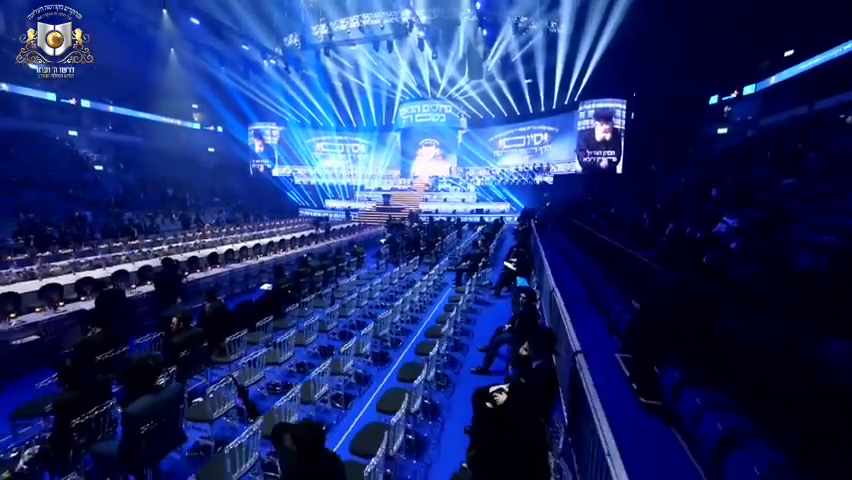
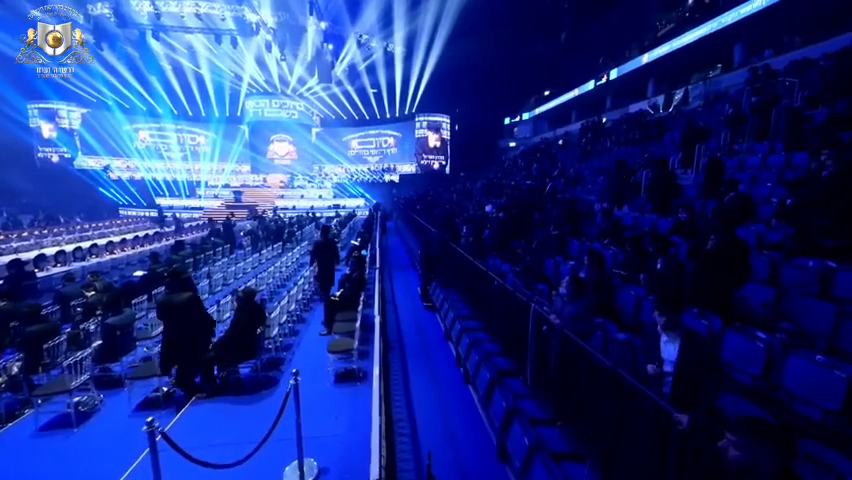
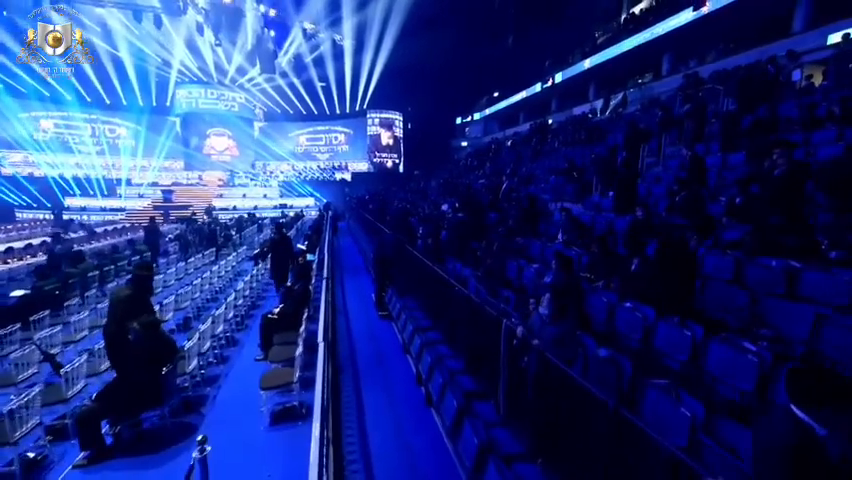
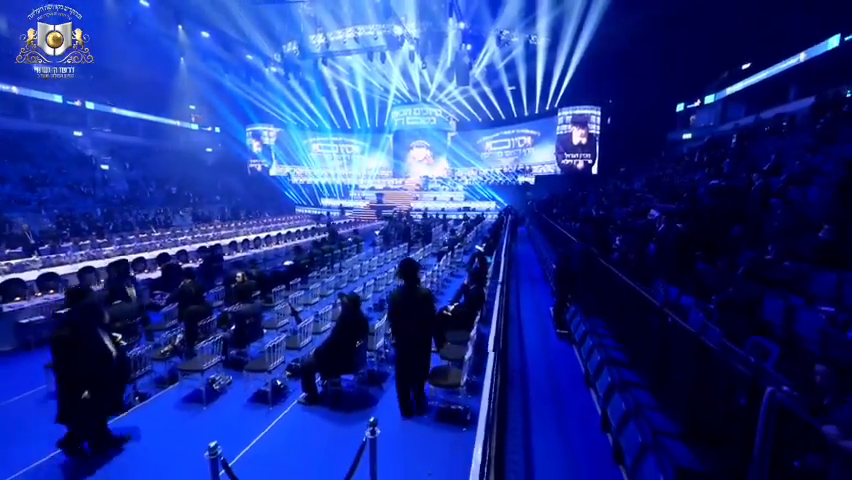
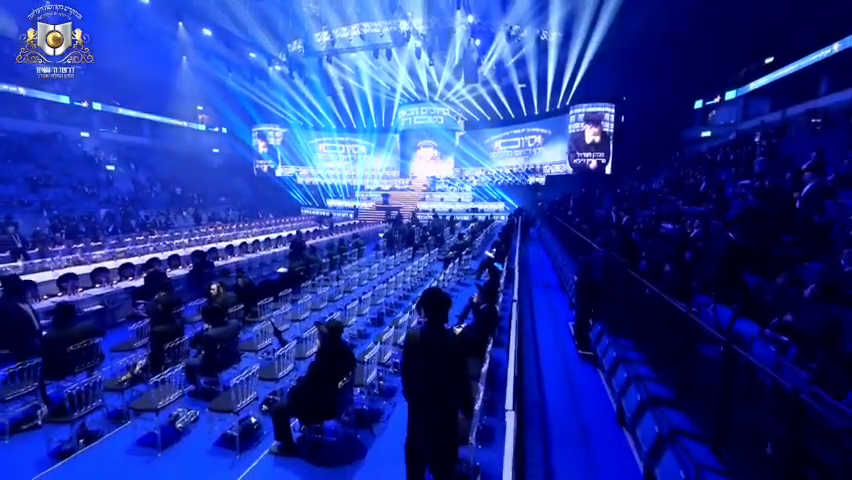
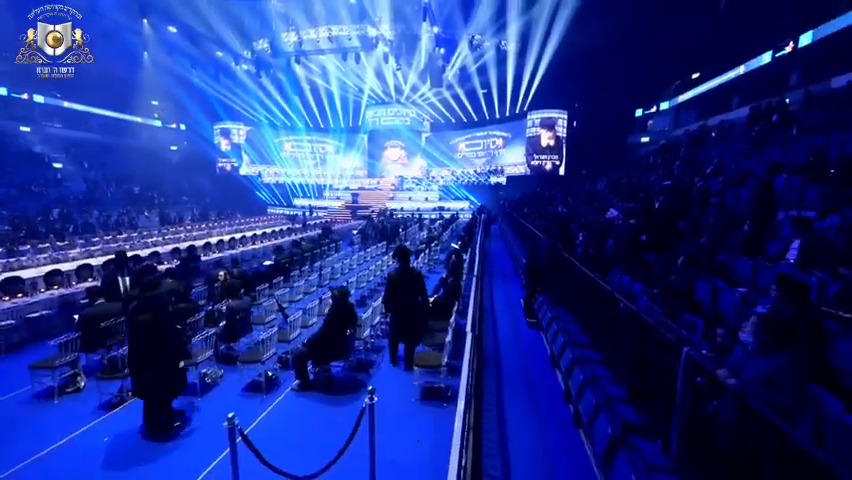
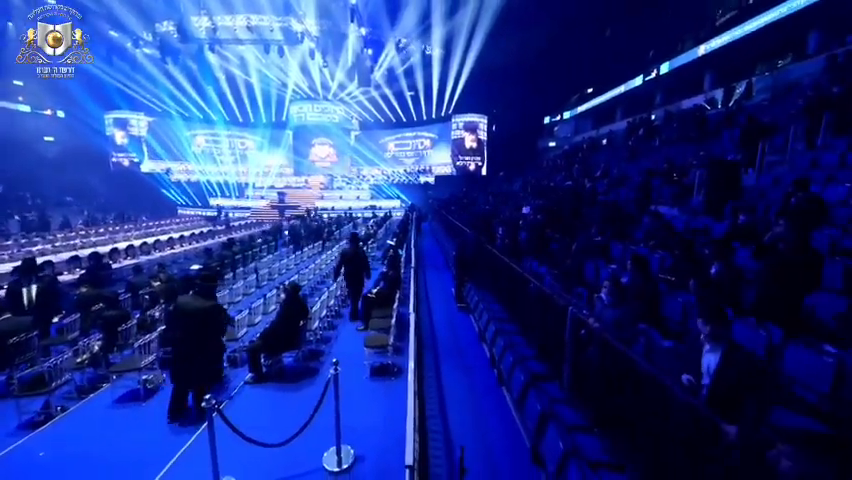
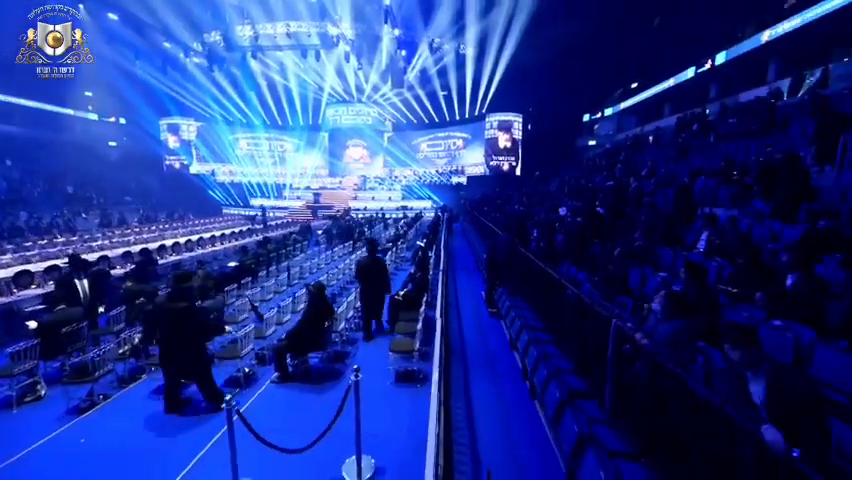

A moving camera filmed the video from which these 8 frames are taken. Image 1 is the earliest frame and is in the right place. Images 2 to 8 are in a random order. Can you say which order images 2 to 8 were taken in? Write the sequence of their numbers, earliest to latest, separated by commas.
5, 4, 6, 8, 7, 2, 3
